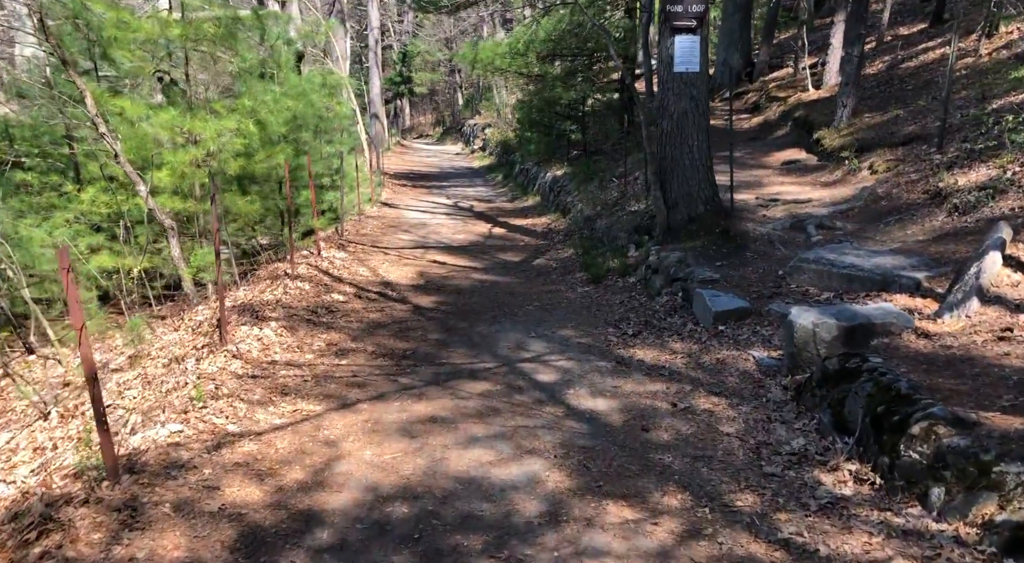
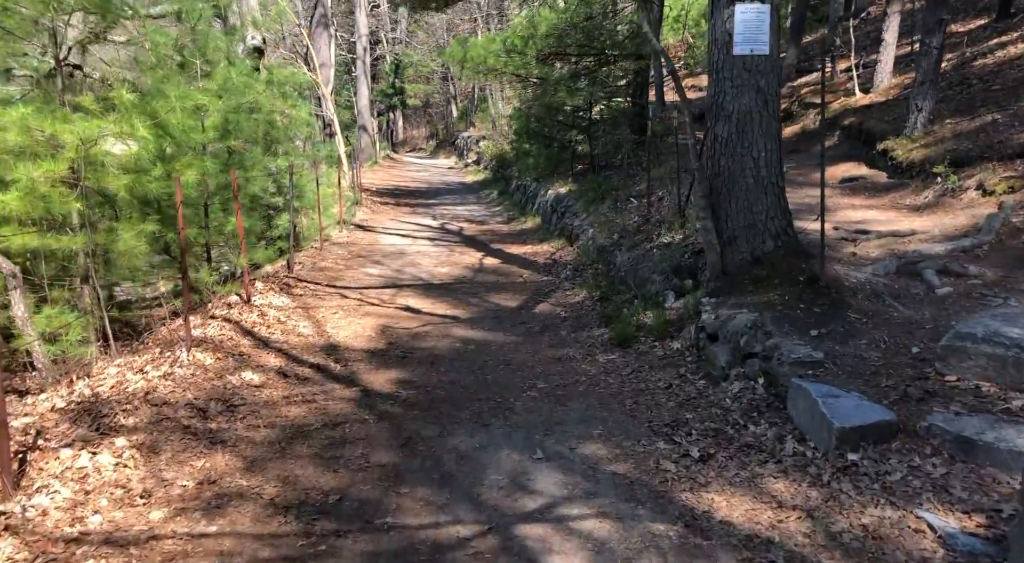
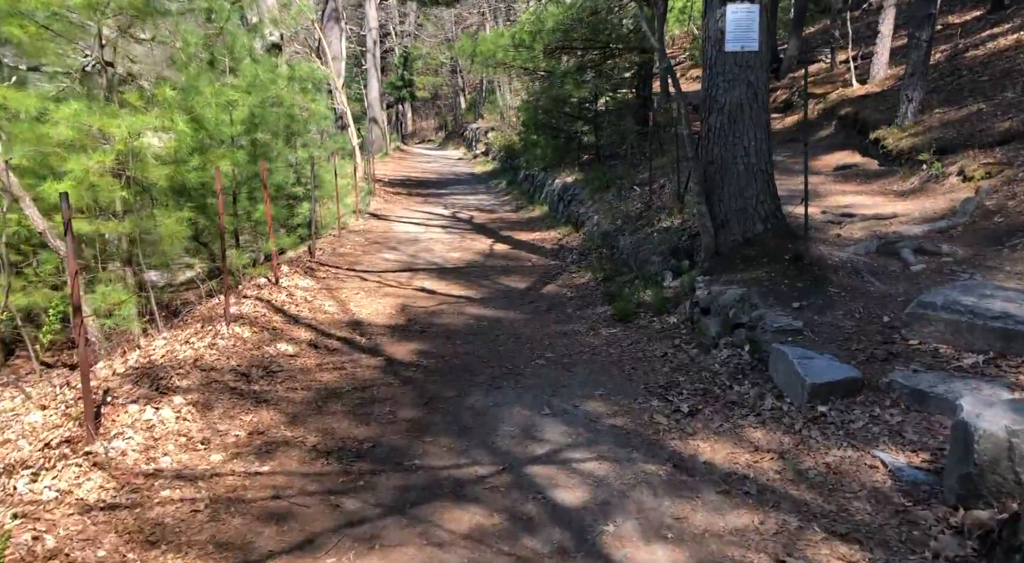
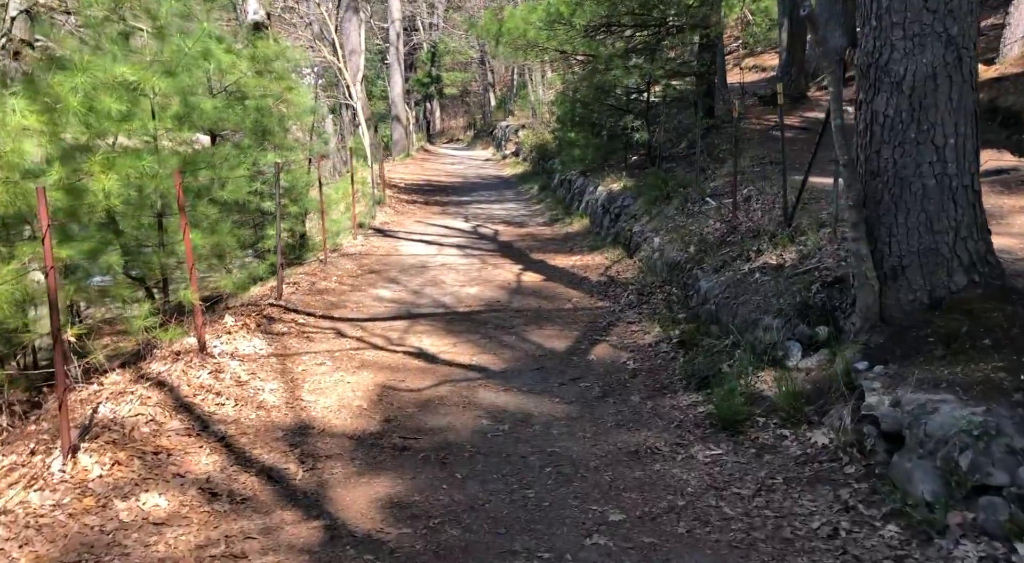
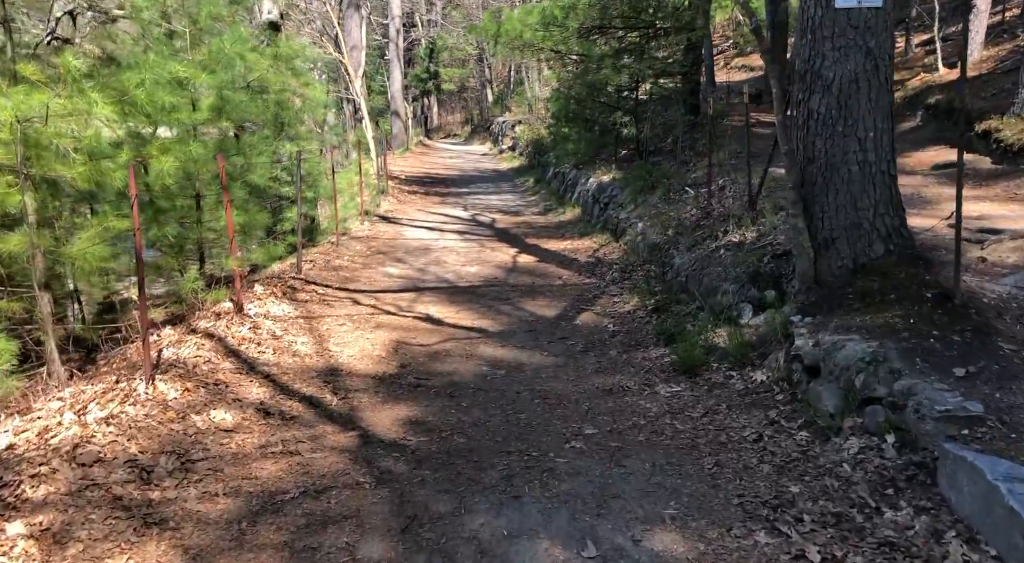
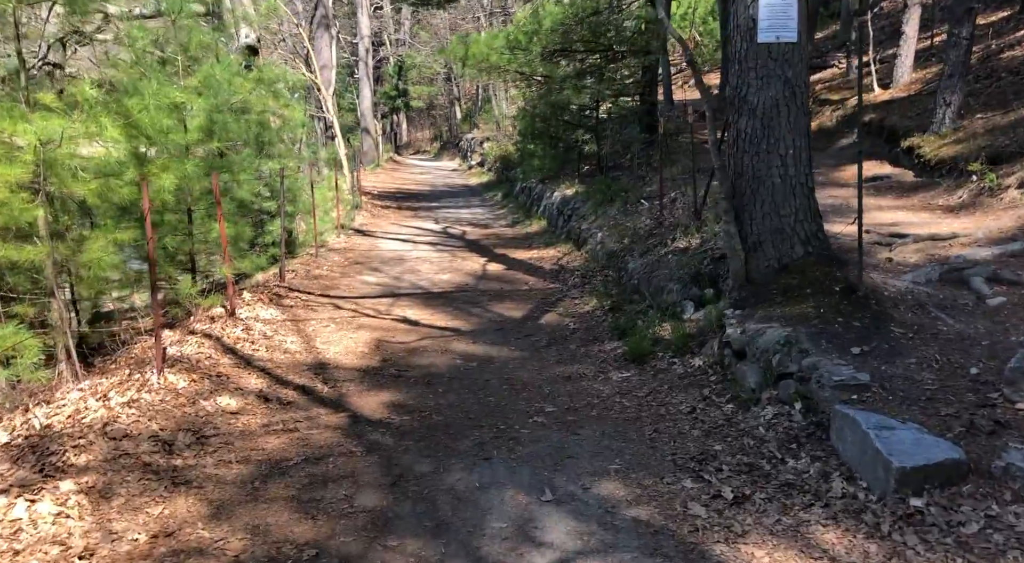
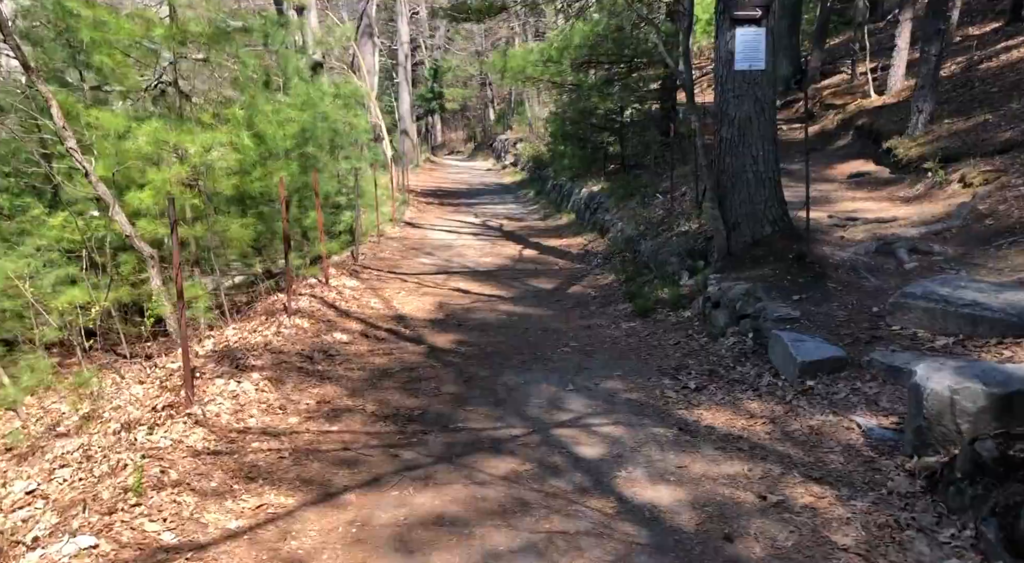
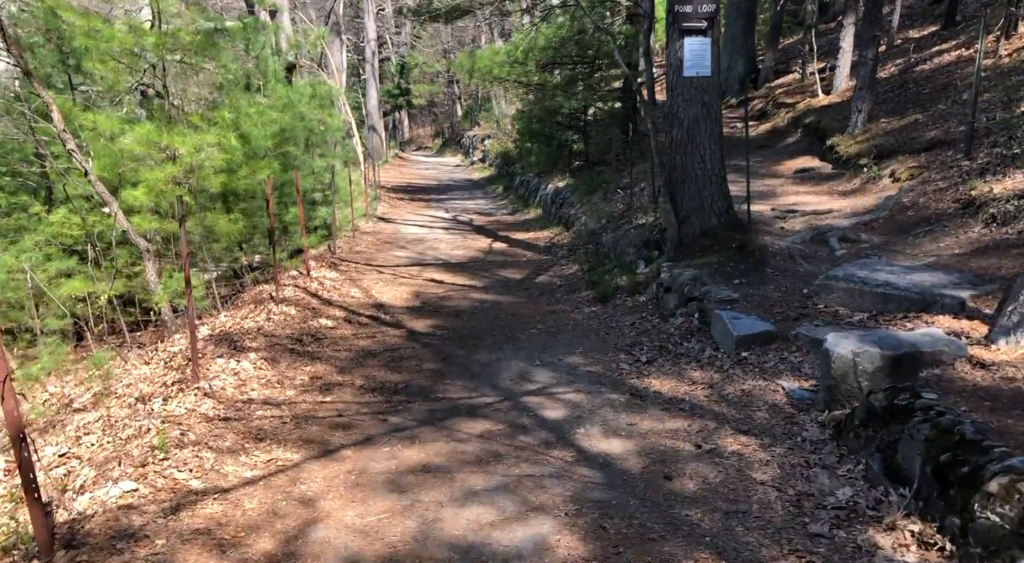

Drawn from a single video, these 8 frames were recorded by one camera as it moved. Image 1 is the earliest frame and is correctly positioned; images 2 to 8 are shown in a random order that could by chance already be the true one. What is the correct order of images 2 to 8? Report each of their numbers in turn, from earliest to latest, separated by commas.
8, 7, 3, 2, 6, 5, 4
